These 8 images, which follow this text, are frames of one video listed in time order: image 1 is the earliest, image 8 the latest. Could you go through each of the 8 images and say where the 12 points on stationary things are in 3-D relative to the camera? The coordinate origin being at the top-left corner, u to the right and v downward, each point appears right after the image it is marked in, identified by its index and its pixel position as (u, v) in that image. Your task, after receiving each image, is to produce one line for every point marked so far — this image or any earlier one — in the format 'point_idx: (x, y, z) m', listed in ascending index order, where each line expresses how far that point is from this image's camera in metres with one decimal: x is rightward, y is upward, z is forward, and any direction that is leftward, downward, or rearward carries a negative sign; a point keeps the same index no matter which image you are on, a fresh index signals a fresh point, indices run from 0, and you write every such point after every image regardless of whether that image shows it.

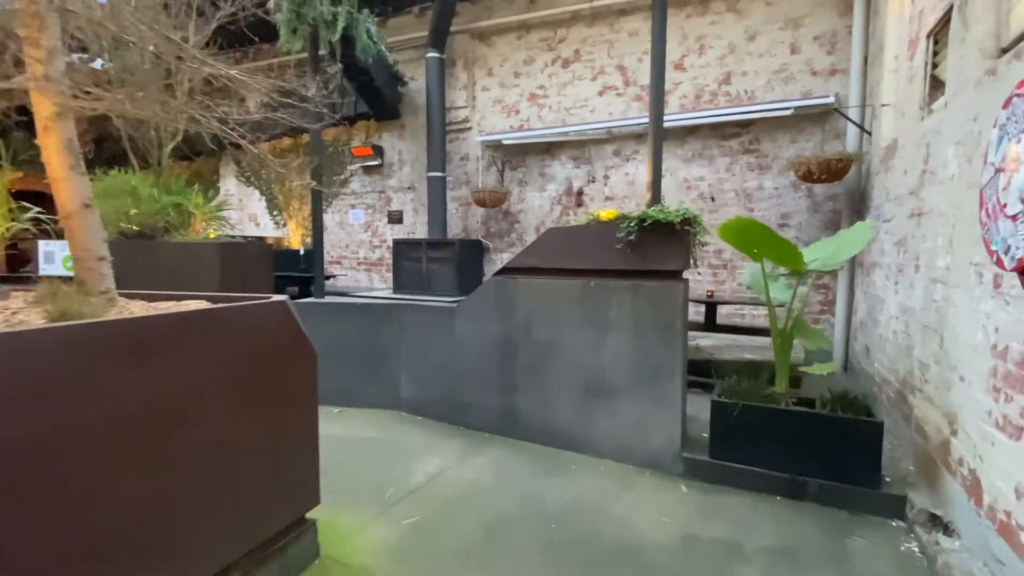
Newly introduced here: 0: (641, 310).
0: (+0.8, -0.1, +3.0) m
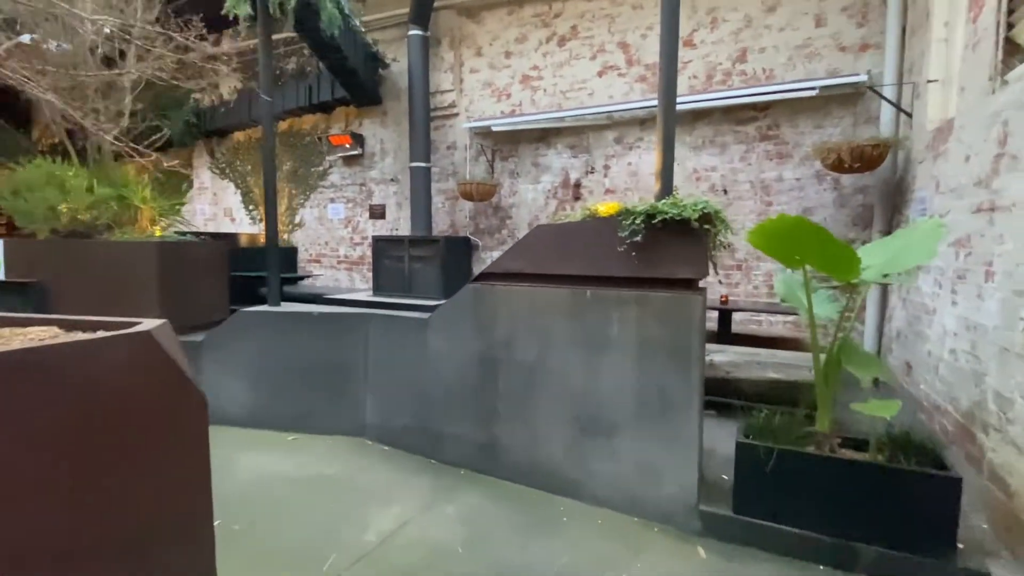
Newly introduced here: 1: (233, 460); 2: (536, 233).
0: (+0.7, -0.2, +2.5) m
1: (-1.7, -1.0, +3.1) m
2: (+0.1, +0.3, +2.8) m
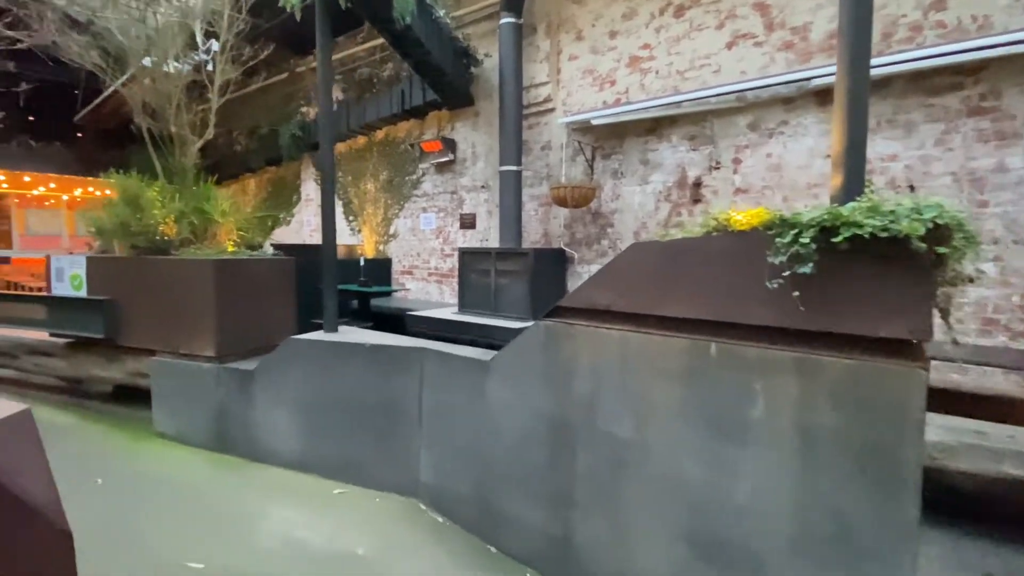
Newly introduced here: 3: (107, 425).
0: (+0.9, -0.4, +1.5) m
1: (-1.3, -1.2, +2.6) m
2: (+0.5, +0.1, +1.9) m
3: (-2.8, -0.9, +3.5) m
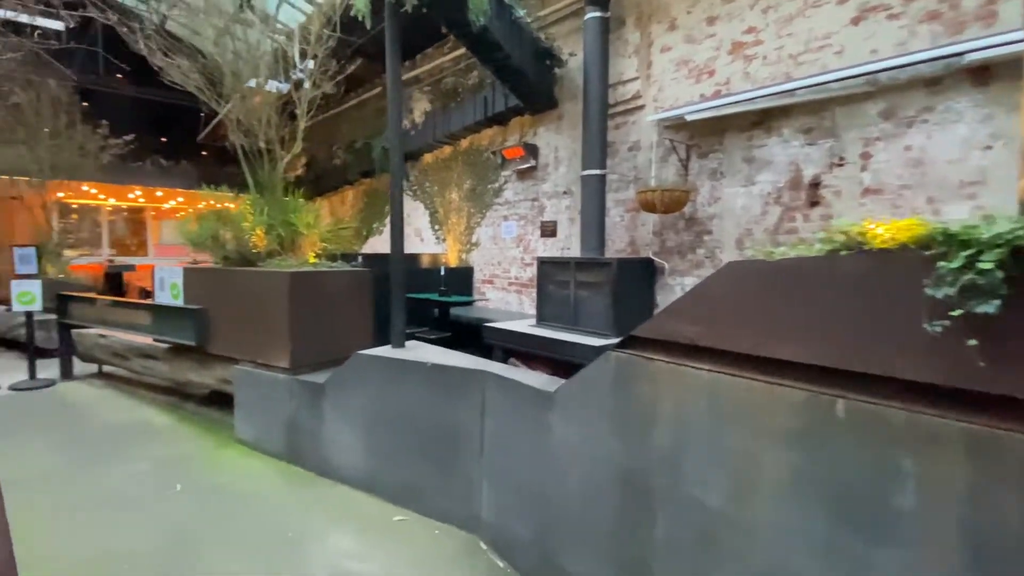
0: (+1.0, -0.5, +1.0) m
1: (-1.0, -1.3, +2.5) m
2: (+0.7, 0.0, +1.5) m
3: (-2.3, -1.0, +3.7) m
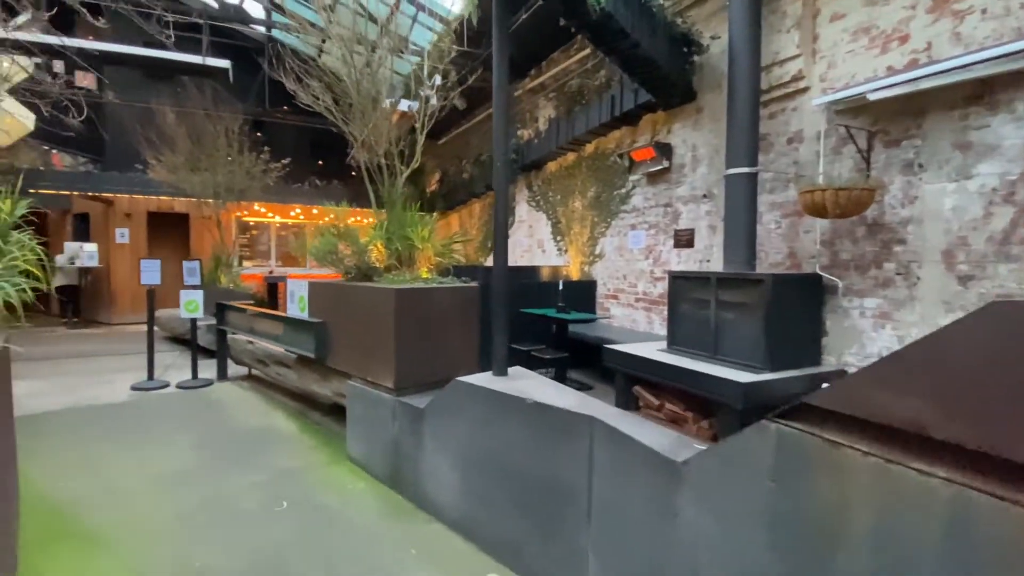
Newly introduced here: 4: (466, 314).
0: (+1.1, -0.6, +0.3) m
1: (-0.5, -1.4, +2.3) m
2: (+0.9, -0.1, +0.9) m
3: (-1.5, -1.1, +3.7) m
4: (-0.3, -0.2, +3.2) m
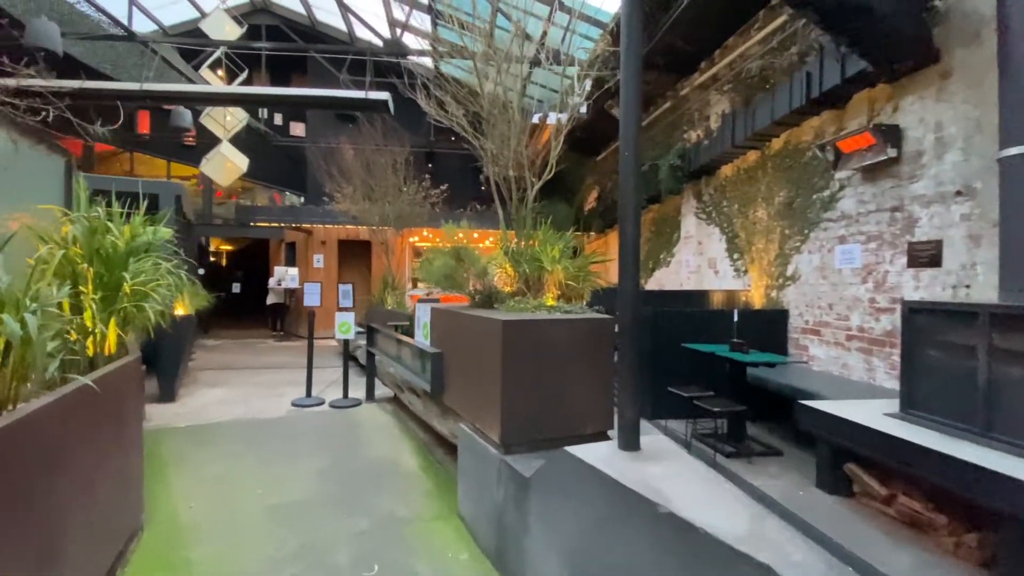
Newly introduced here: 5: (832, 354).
0: (+0.7, -0.6, -0.7) m
1: (-0.1, -1.5, +1.7) m
2: (+0.7, -0.1, 0.0) m
3: (-0.5, -1.3, +3.4) m
4: (+0.4, -0.3, +2.6) m
5: (+2.7, -0.5, +4.2) m
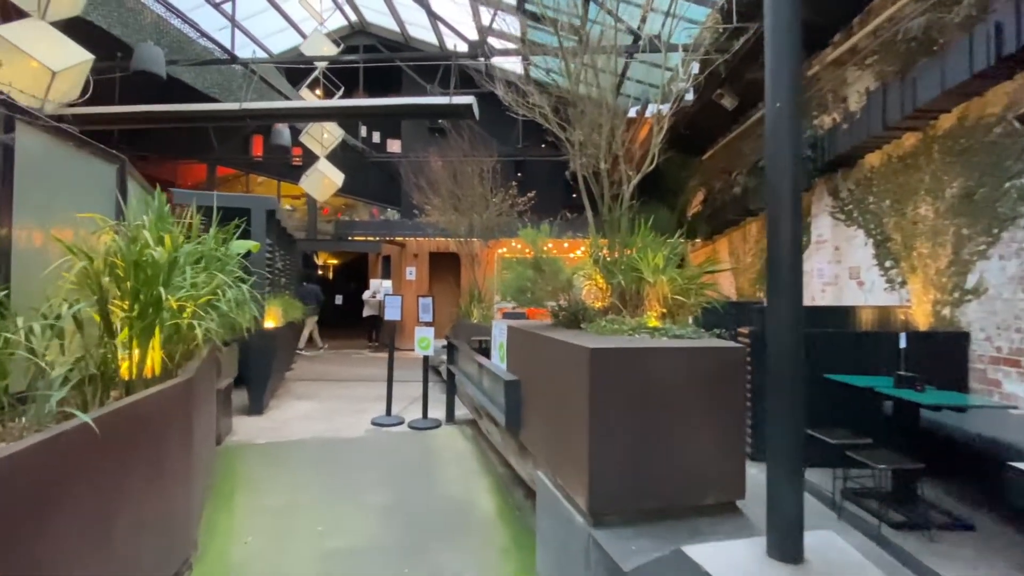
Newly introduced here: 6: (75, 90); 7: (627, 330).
0: (+0.5, -0.6, -1.3) m
1: (+0.1, -1.5, +1.1) m
2: (+0.6, -0.1, -0.7) m
3: (0.0, -1.4, +2.9) m
4: (+0.8, -0.4, +1.9) m
5: (+3.3, -0.6, +3.1) m
6: (-3.3, +1.5, +3.8) m
7: (+0.5, -0.2, +2.2) m
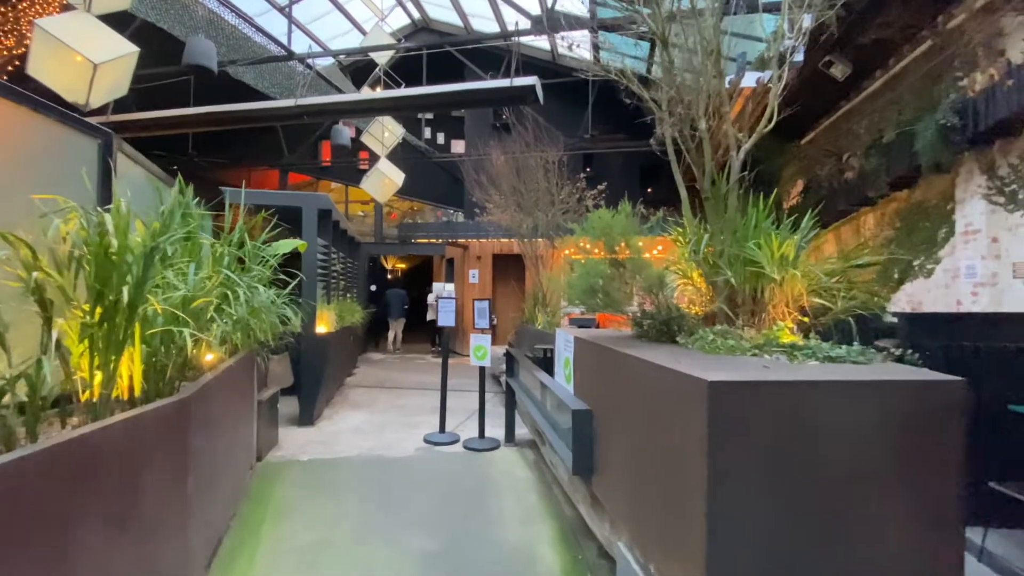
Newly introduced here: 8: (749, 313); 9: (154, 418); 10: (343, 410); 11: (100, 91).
0: (+0.2, -0.6, -1.9) m
1: (+0.2, -1.5, +0.5) m
2: (+0.5, -0.1, -1.3) m
3: (+0.3, -1.4, +2.3) m
4: (+1.0, -0.4, +1.2) m
5: (+3.6, -0.6, +2.1) m
6: (-2.8, +1.5, +3.7) m
7: (+0.7, -0.2, +1.6) m
8: (+0.9, -0.1, +2.0) m
9: (-1.2, -0.4, +1.6) m
10: (-1.7, -1.3, +5.2) m
11: (-2.9, +1.4, +3.5) m
